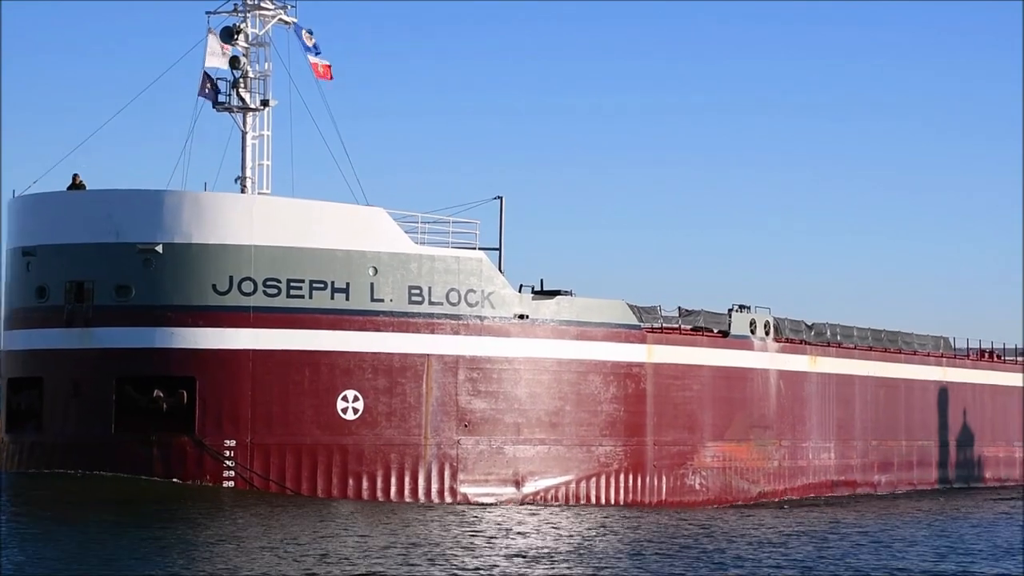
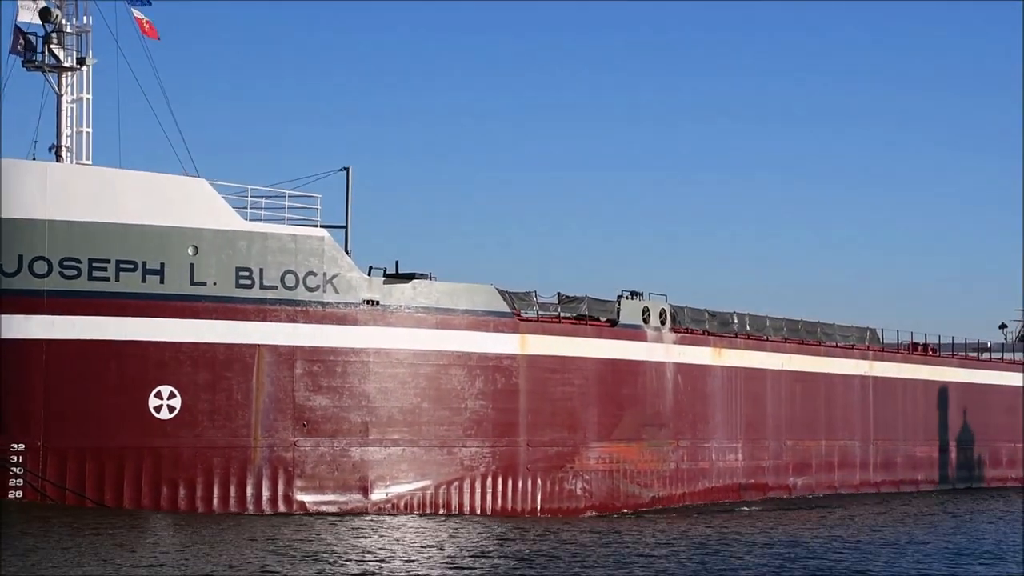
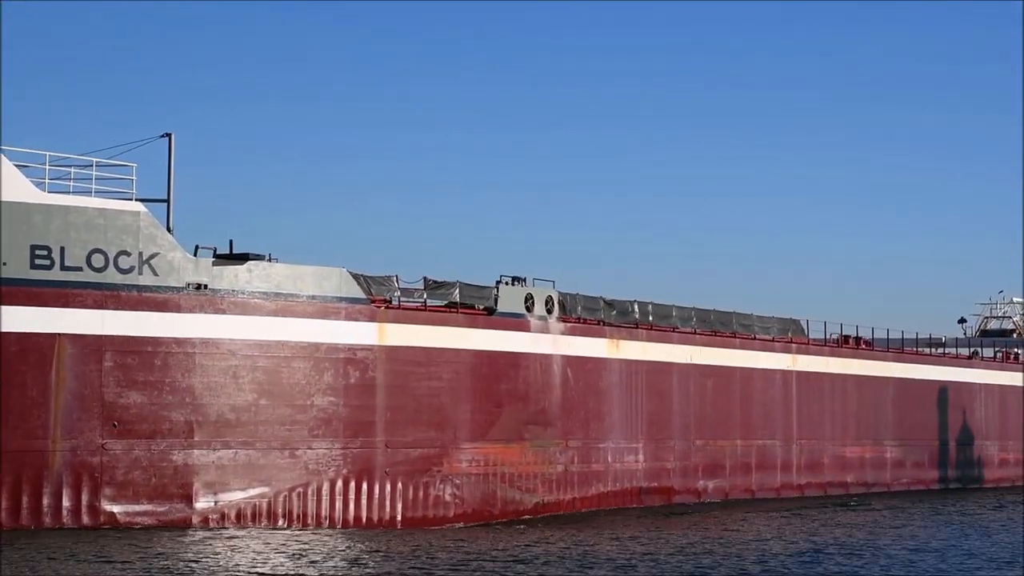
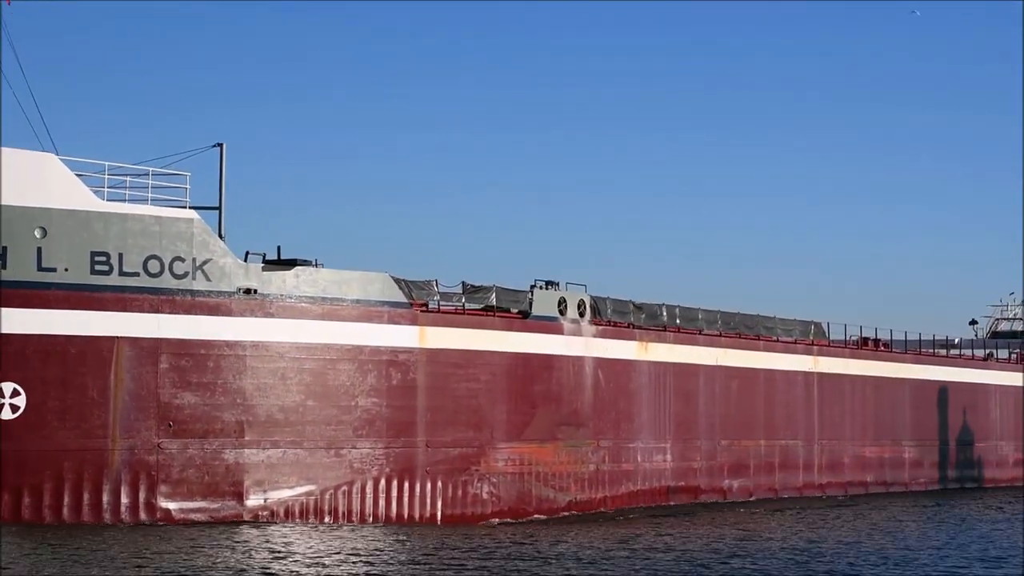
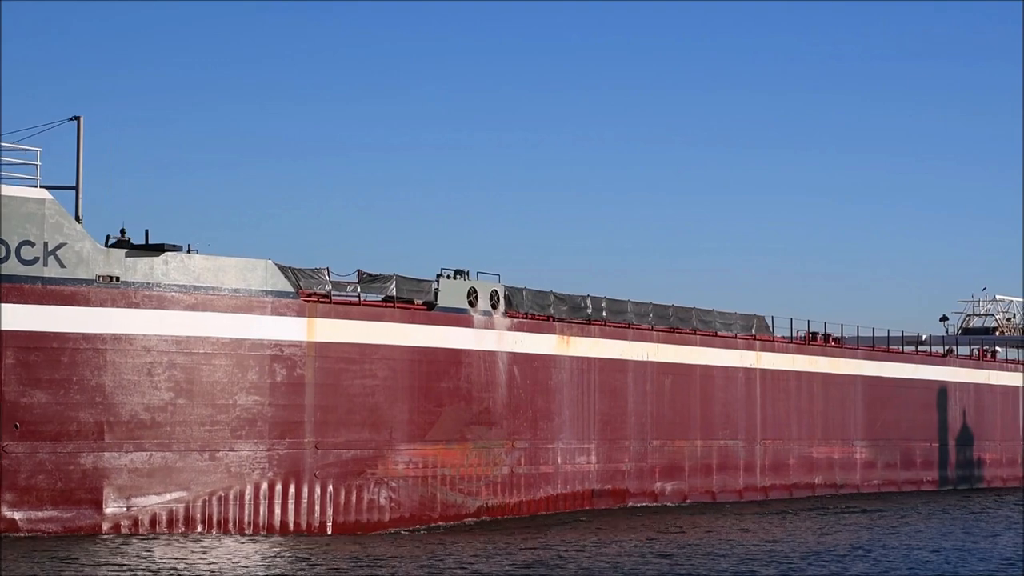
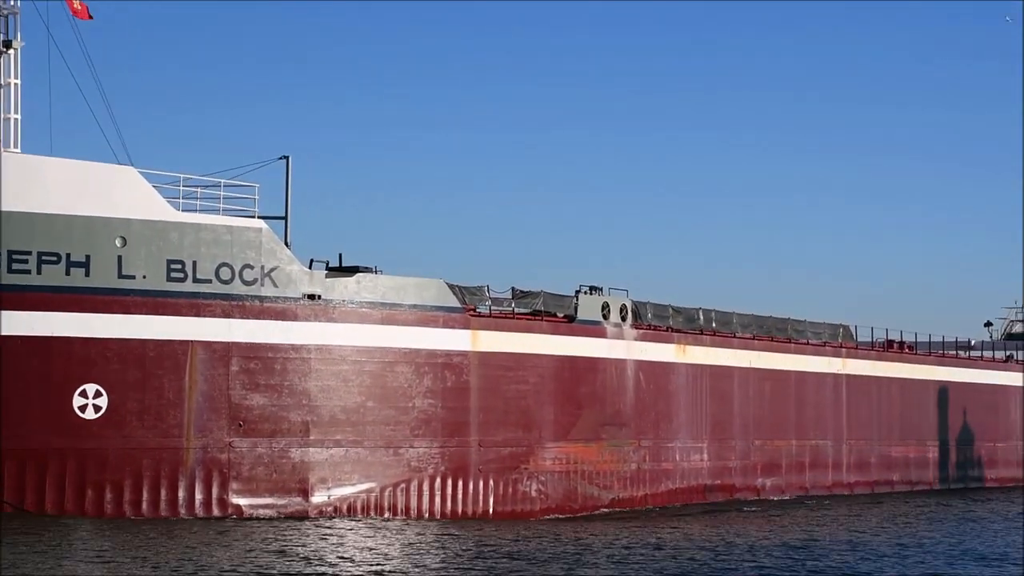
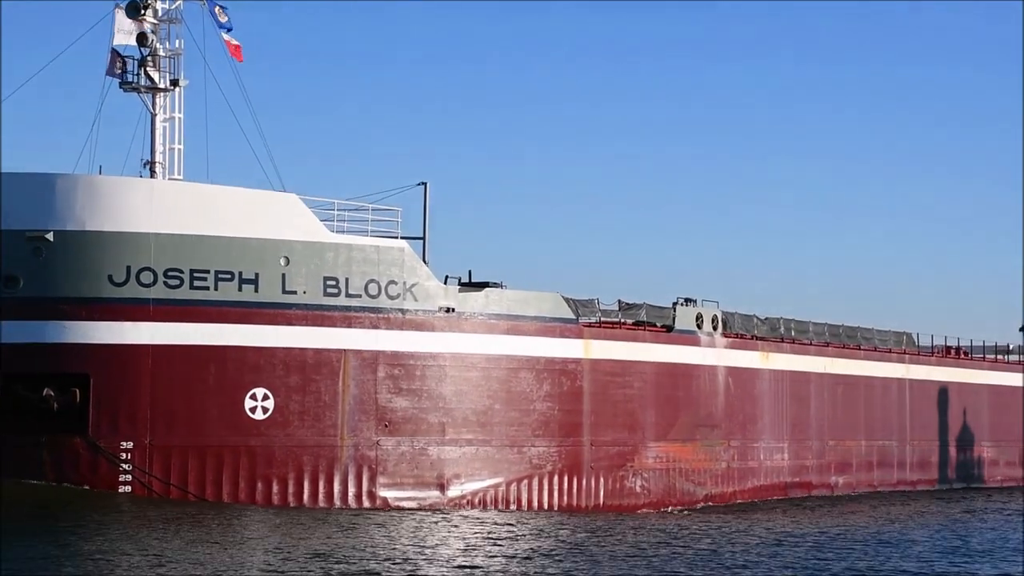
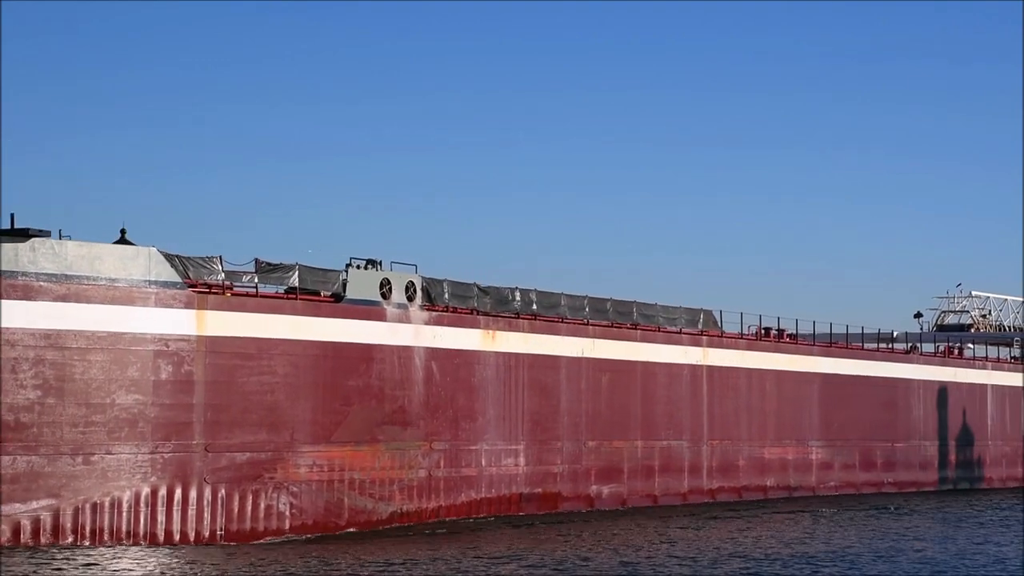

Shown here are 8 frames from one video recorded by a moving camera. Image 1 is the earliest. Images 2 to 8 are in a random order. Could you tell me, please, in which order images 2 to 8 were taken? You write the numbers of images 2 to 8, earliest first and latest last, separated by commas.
7, 2, 6, 4, 3, 5, 8
